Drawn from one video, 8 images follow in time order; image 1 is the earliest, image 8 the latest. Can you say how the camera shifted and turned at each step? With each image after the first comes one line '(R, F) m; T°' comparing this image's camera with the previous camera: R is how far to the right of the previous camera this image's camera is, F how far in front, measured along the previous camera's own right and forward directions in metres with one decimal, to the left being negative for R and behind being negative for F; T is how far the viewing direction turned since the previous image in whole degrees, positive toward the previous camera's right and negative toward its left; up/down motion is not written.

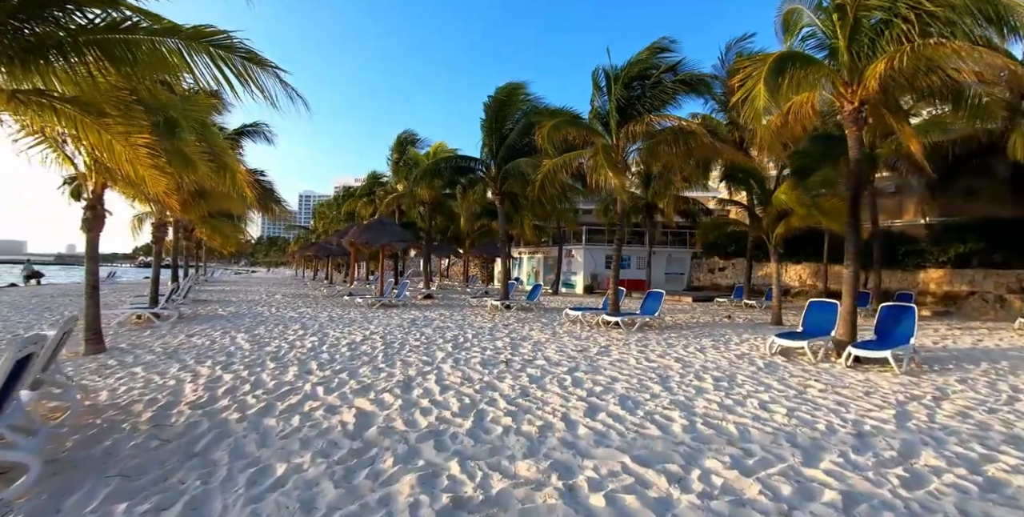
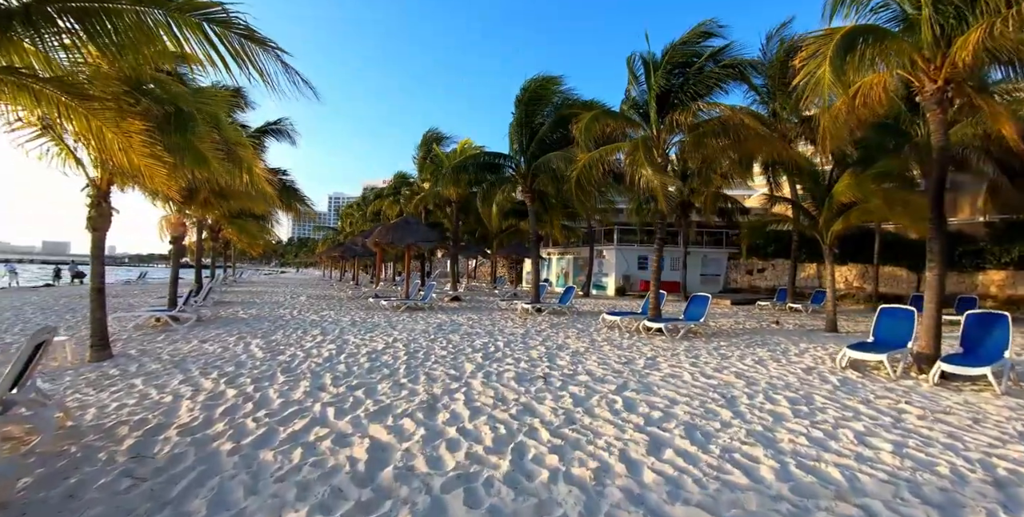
(-0.1, +0.7) m; -3°
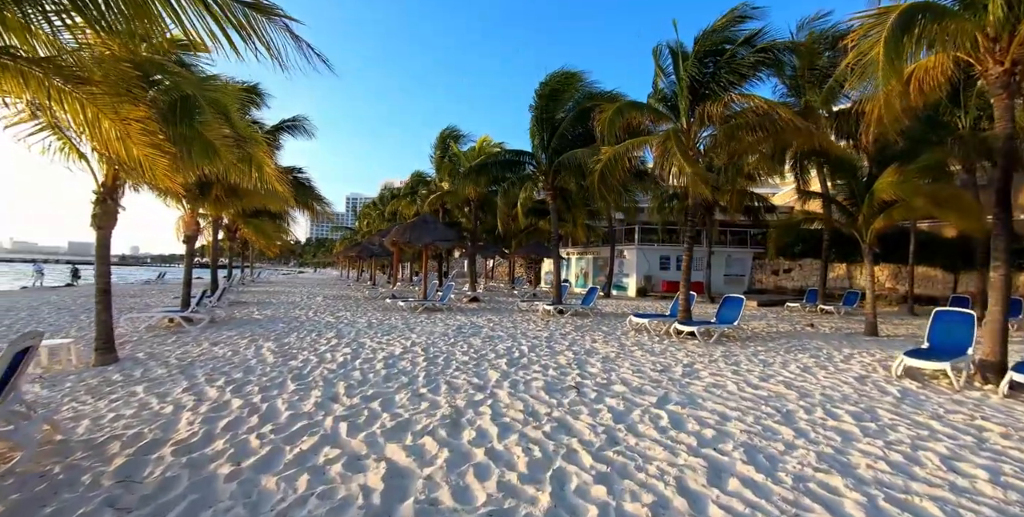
(-0.1, +0.4) m; -2°
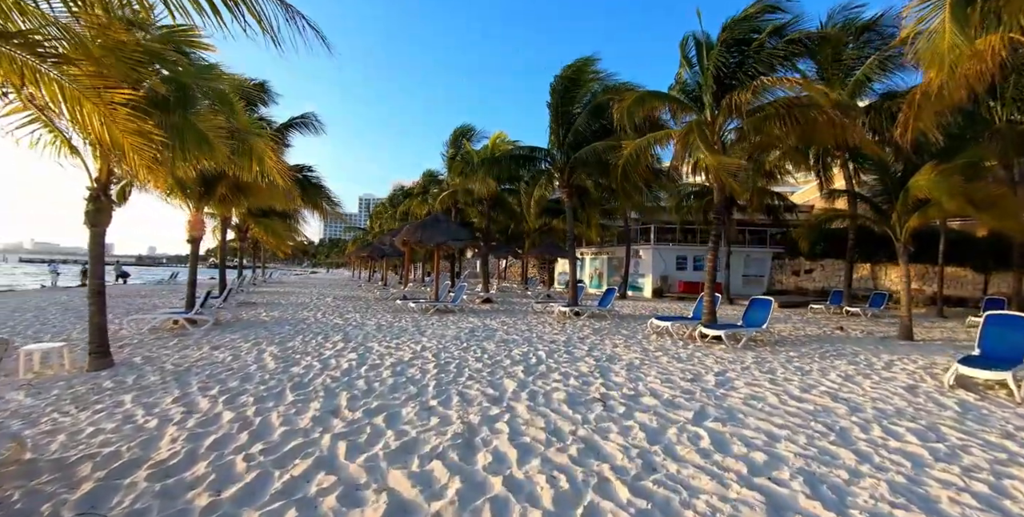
(-0.1, +0.4) m; -1°
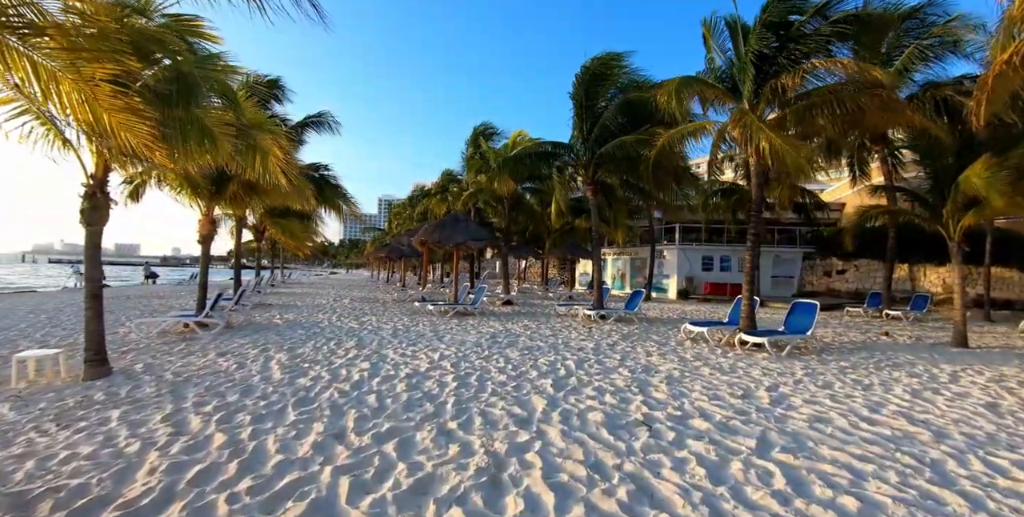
(-0.1, +0.5) m; -2°
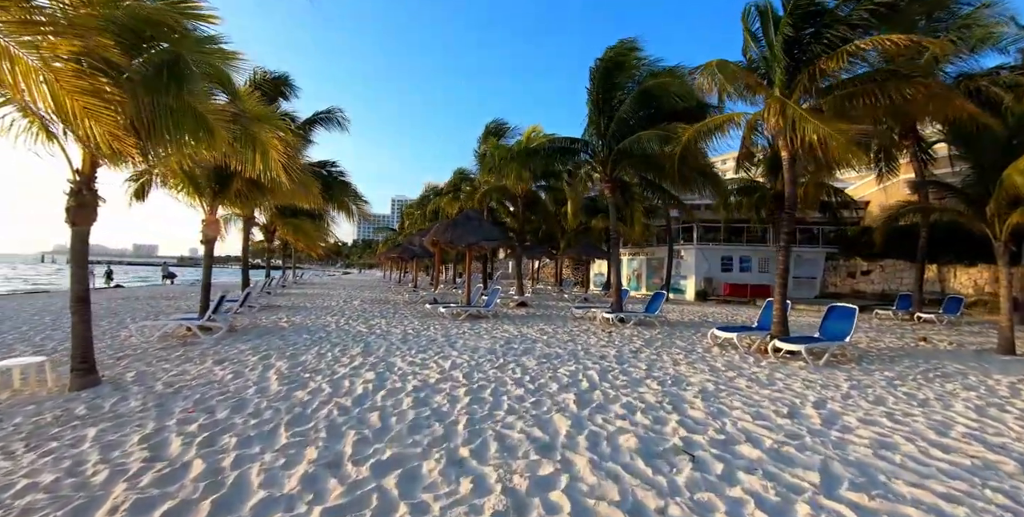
(-0.1, +0.4) m; -2°
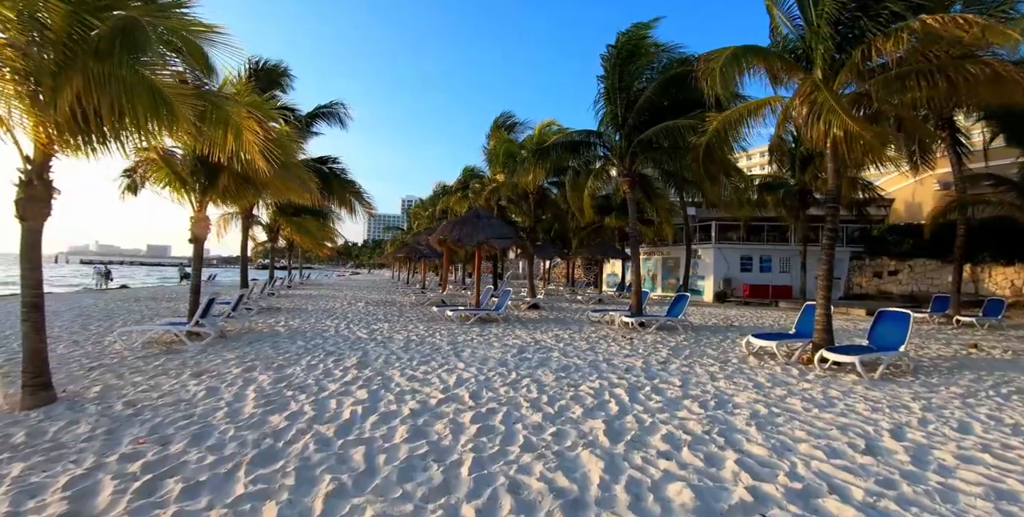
(0.0, +0.7) m; -1°
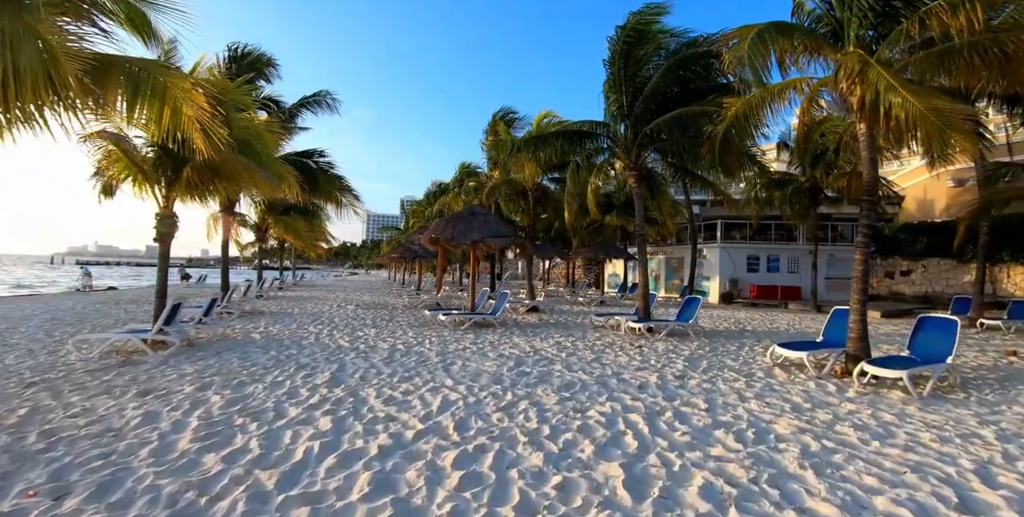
(0.0, +0.7) m; 0°
